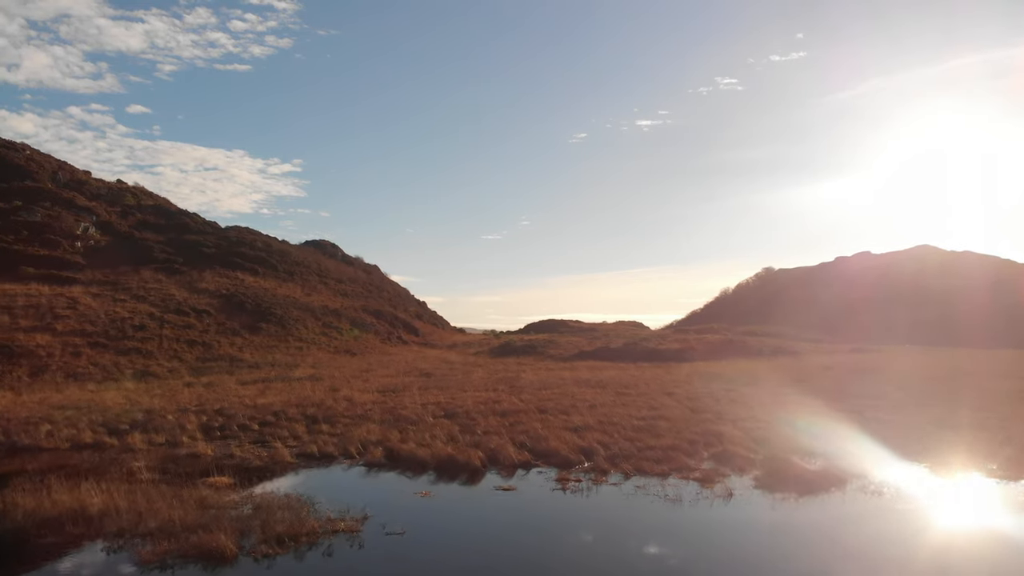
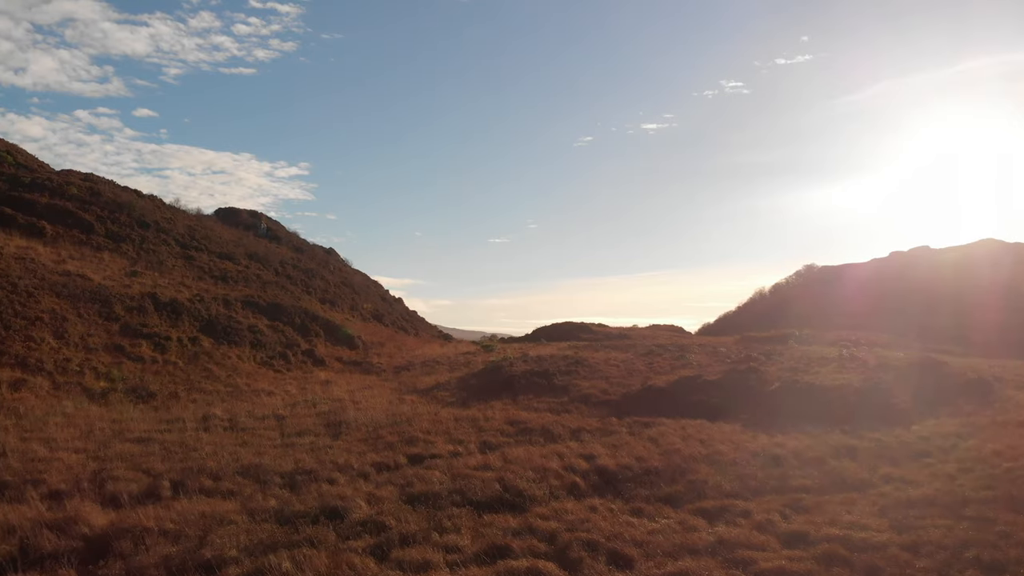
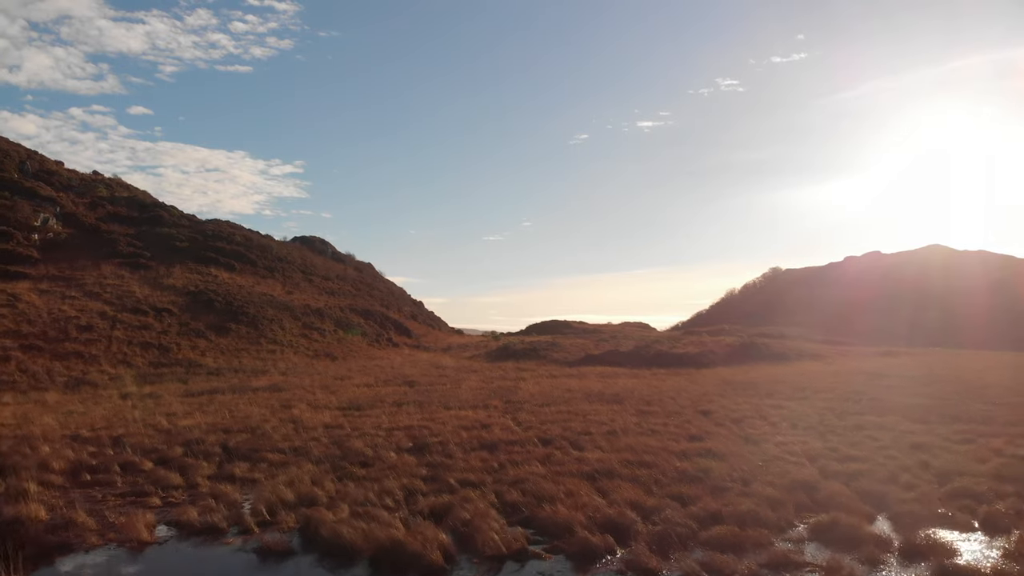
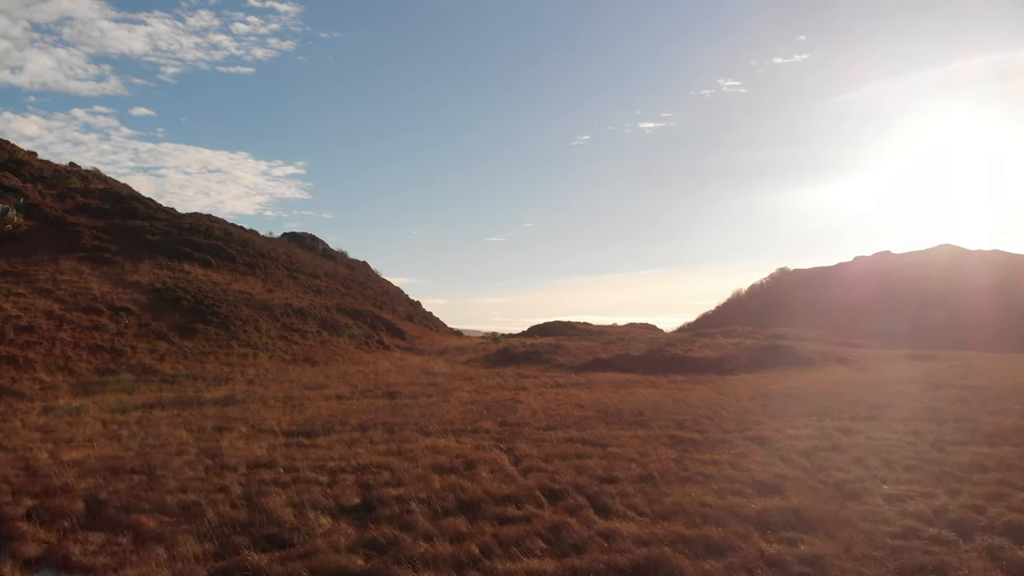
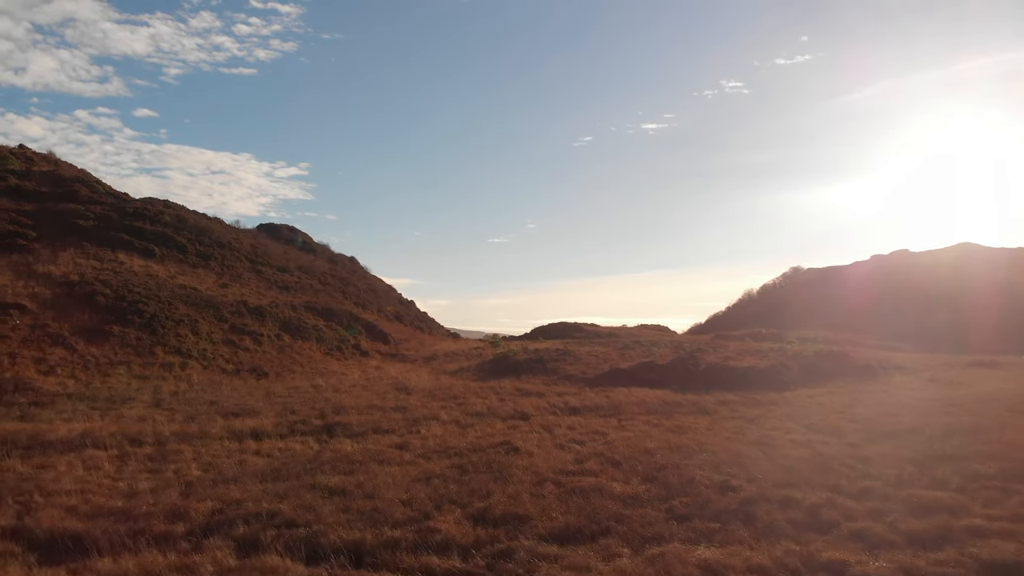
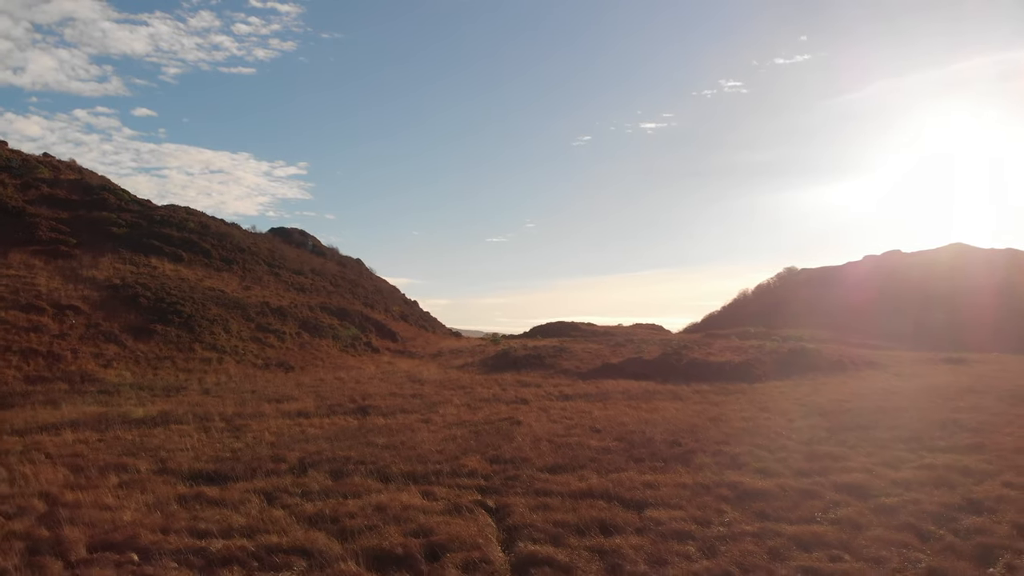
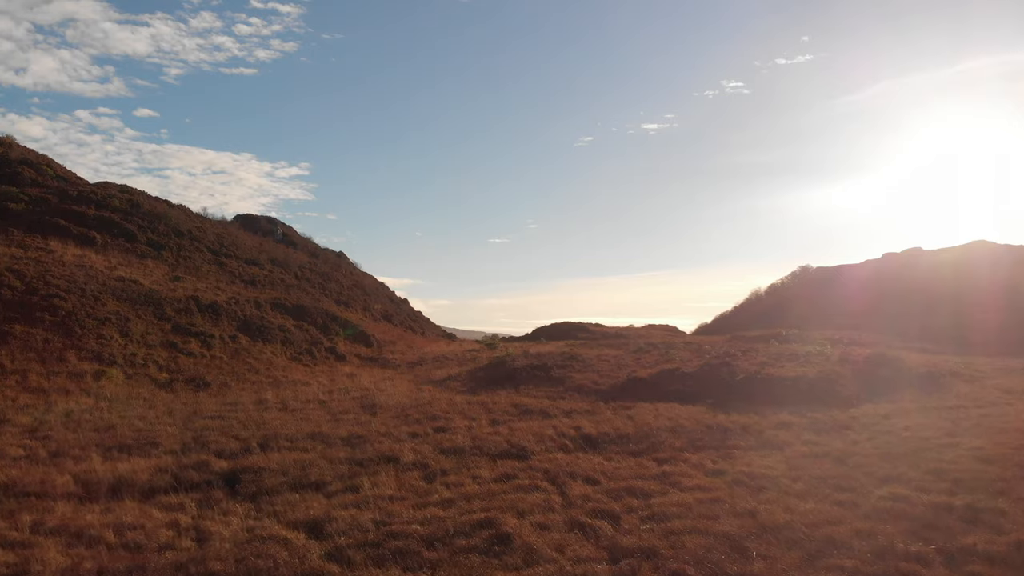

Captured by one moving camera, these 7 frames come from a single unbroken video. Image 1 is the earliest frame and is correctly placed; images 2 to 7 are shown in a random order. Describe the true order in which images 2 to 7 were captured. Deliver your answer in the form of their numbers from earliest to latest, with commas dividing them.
3, 4, 6, 5, 7, 2
